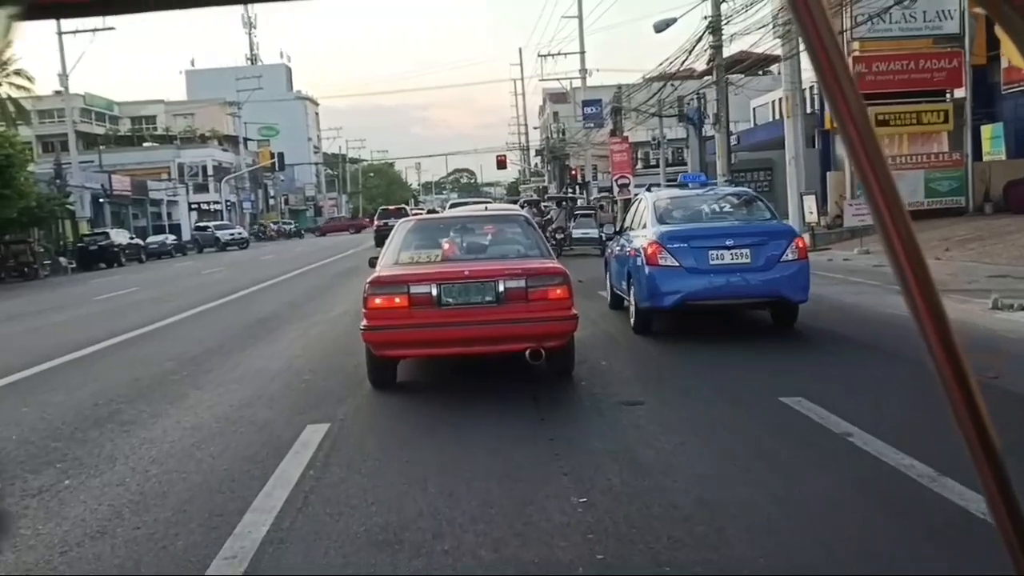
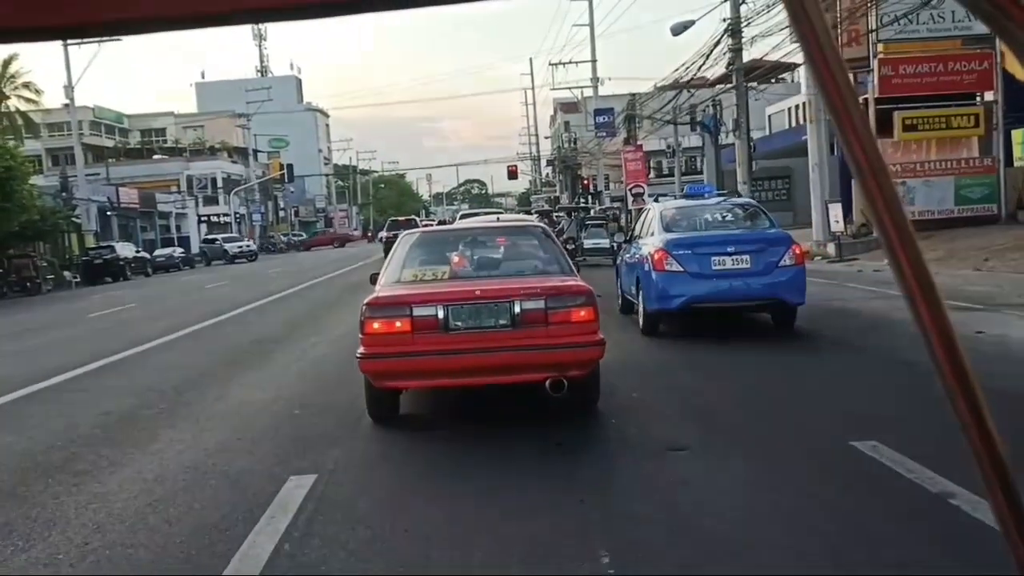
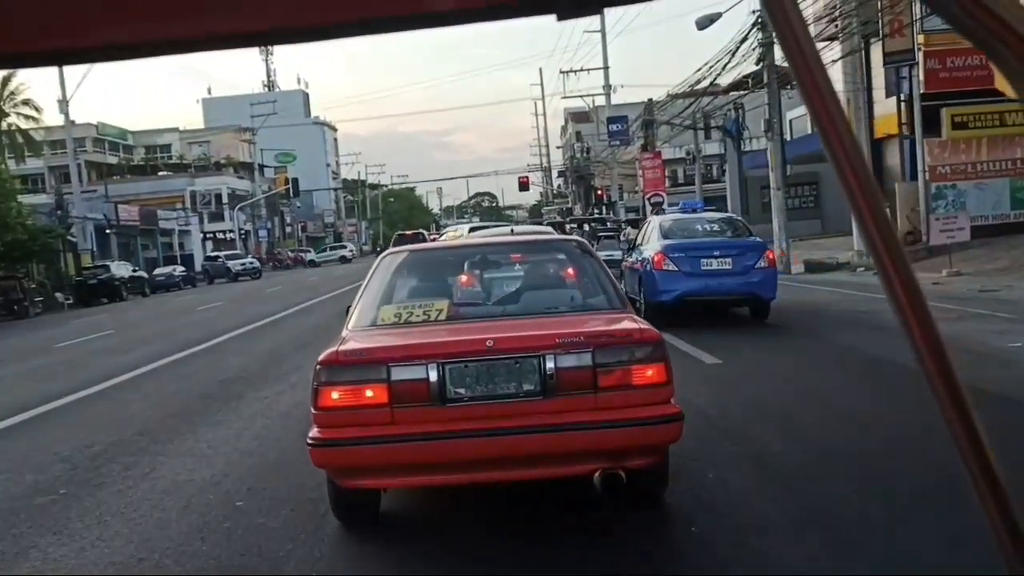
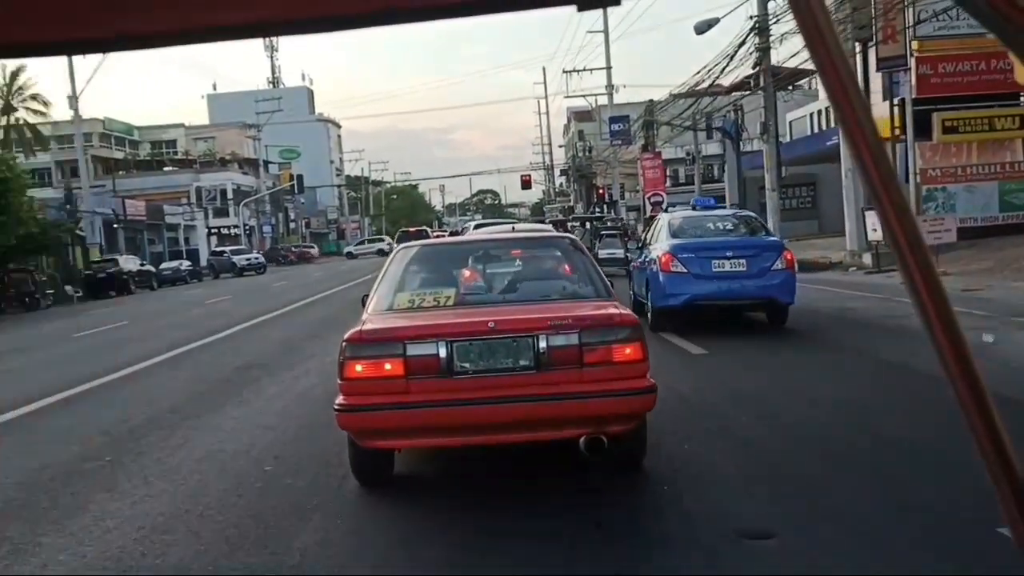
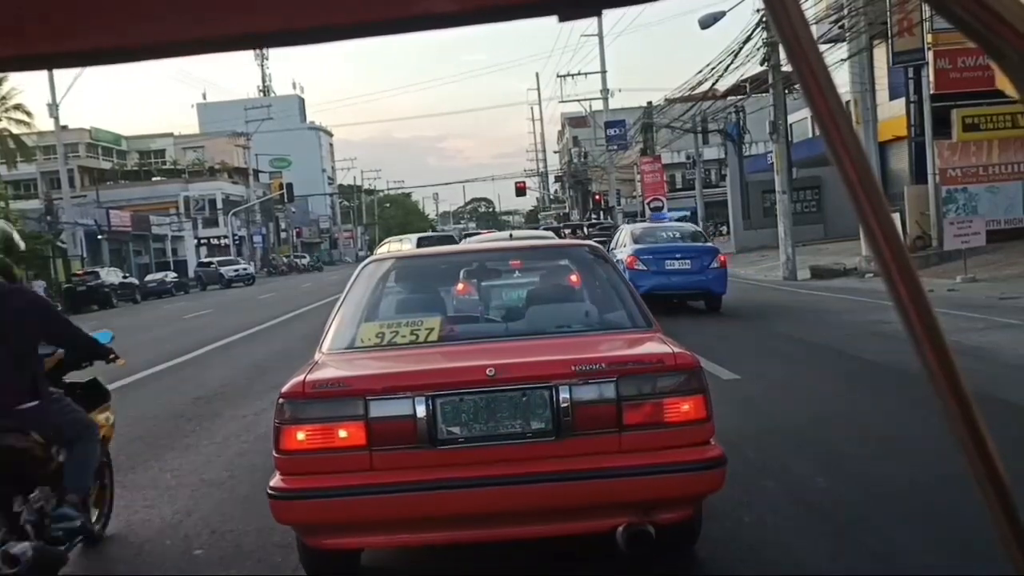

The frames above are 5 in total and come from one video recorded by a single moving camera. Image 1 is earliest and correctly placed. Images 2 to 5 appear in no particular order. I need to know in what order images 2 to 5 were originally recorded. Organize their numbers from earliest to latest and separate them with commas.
2, 4, 3, 5
